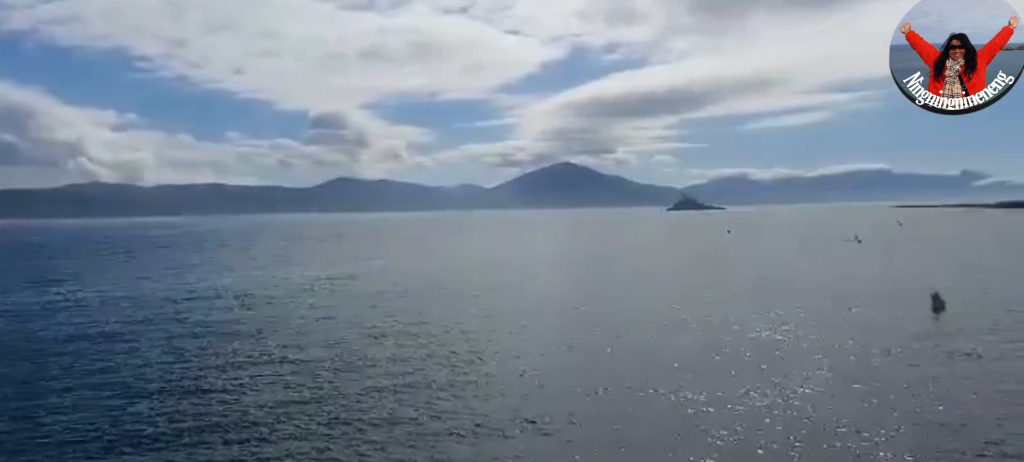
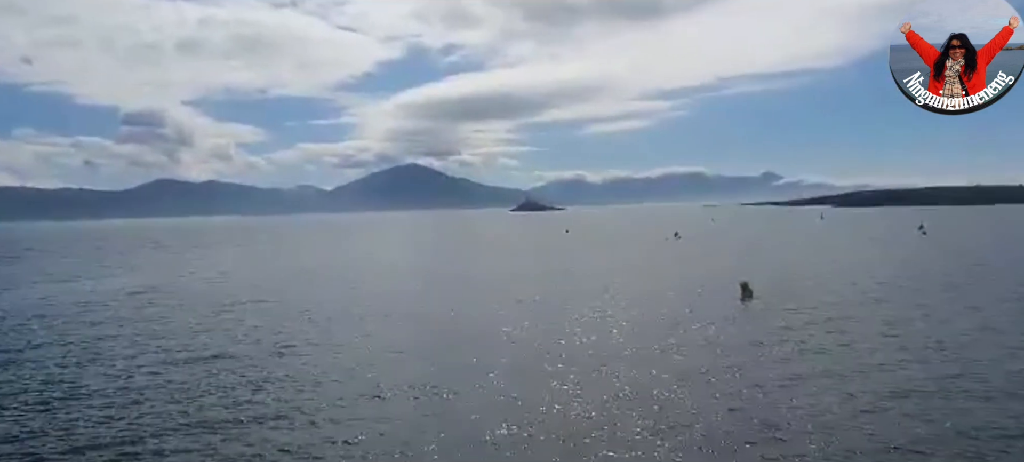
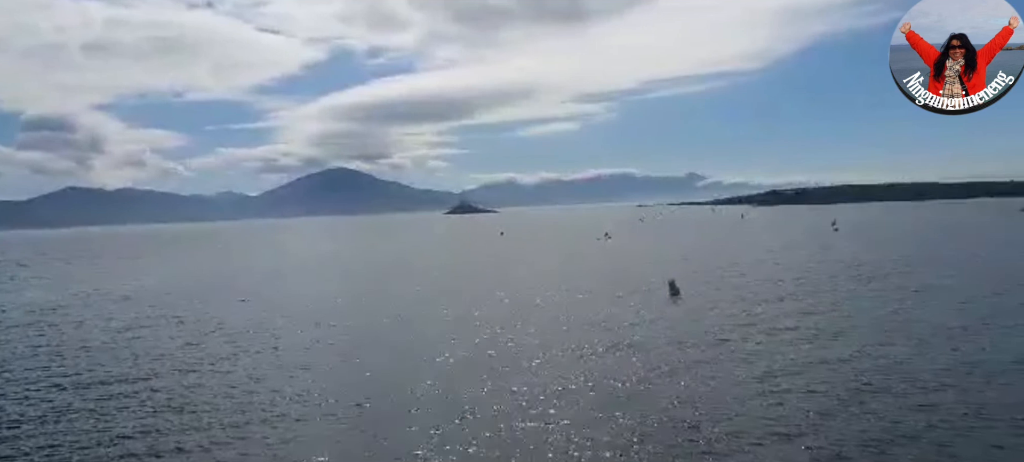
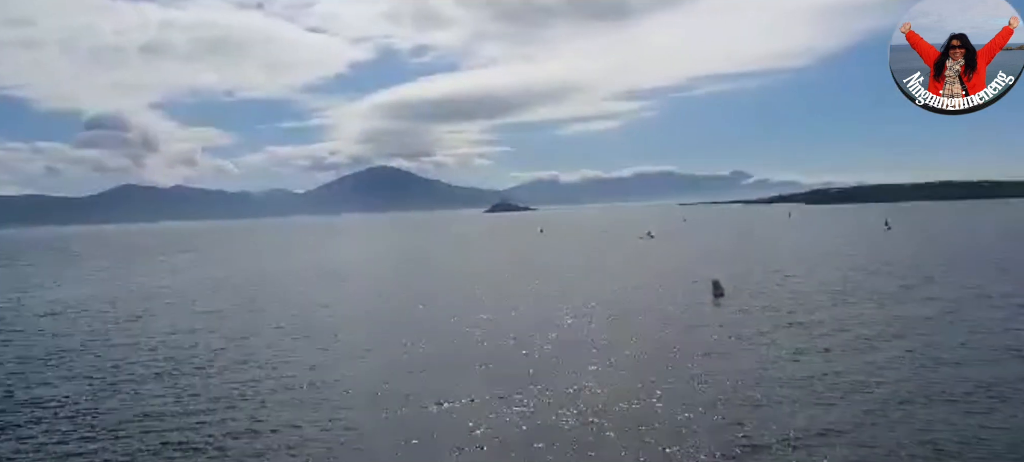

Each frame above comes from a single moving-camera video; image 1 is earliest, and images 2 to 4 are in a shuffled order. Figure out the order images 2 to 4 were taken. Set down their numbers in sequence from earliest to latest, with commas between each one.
2, 4, 3
